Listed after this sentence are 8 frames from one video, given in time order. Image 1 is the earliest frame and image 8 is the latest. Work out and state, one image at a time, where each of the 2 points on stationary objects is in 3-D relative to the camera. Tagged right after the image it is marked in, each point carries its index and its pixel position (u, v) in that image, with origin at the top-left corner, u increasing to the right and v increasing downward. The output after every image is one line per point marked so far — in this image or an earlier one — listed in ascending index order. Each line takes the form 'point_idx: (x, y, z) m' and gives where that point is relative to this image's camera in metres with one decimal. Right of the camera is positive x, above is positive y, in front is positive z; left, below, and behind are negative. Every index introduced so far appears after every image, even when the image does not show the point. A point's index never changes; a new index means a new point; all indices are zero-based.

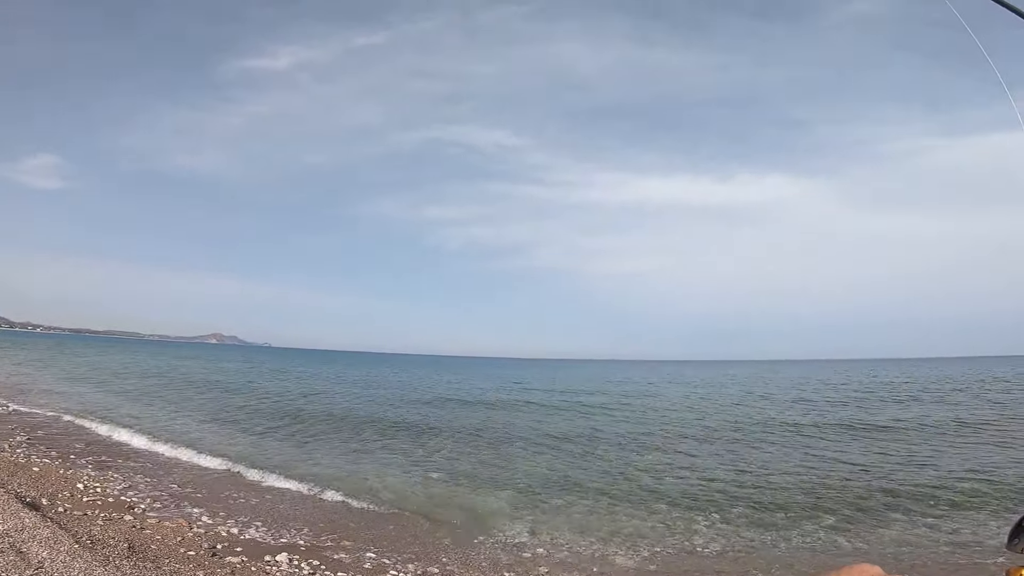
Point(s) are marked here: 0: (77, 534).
0: (-9.6, -5.3, +11.7) m
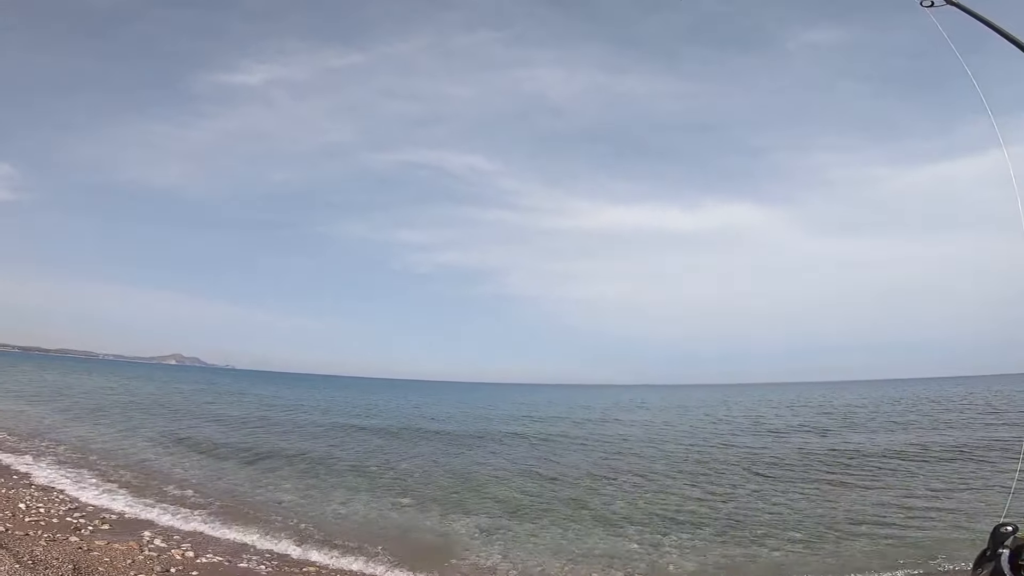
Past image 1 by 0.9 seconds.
0: (-9.8, -5.3, +10.3) m
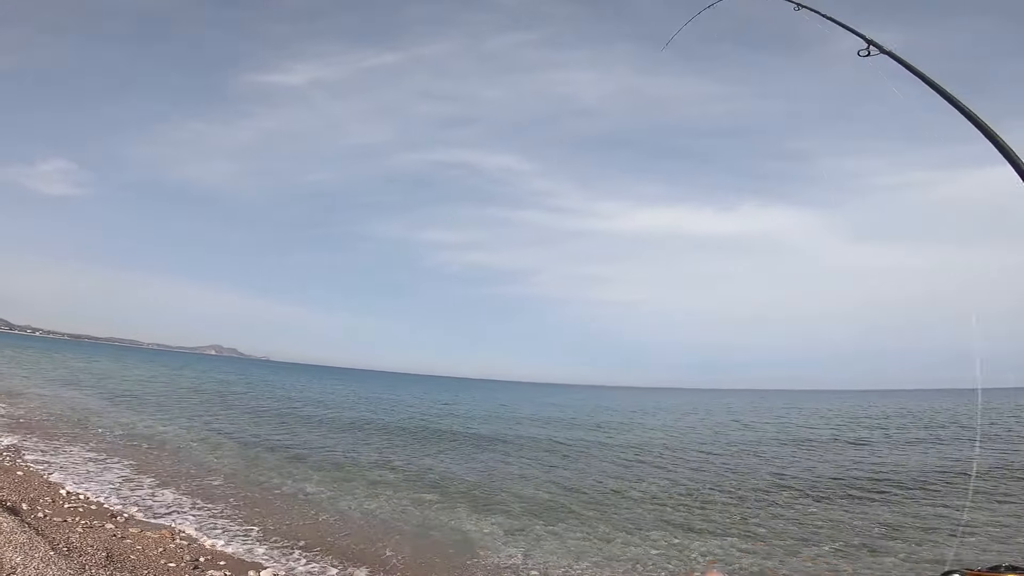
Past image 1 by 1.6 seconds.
0: (-9.4, -5.2, +10.7) m
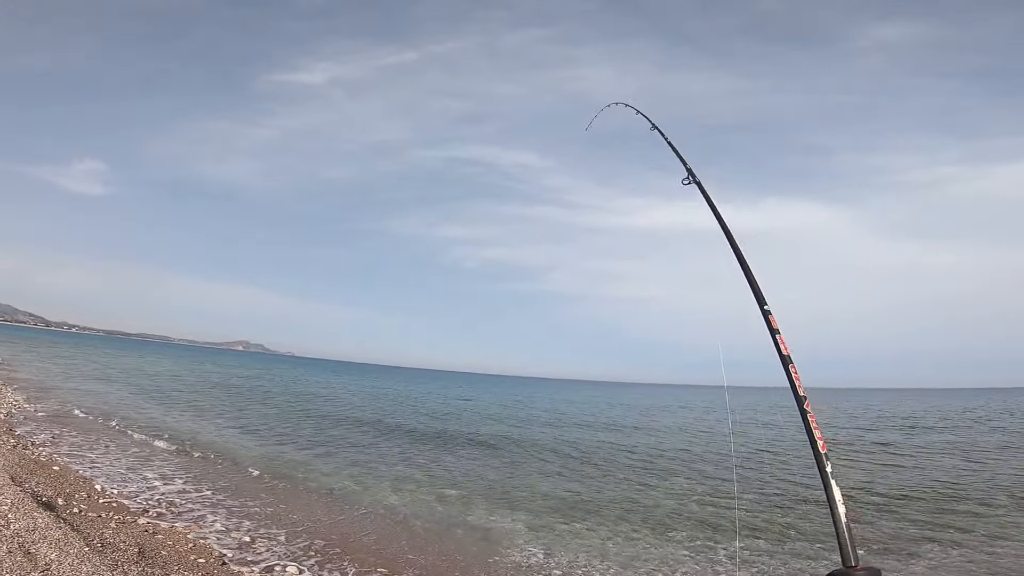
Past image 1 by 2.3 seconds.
0: (-8.9, -5.2, +11.0) m
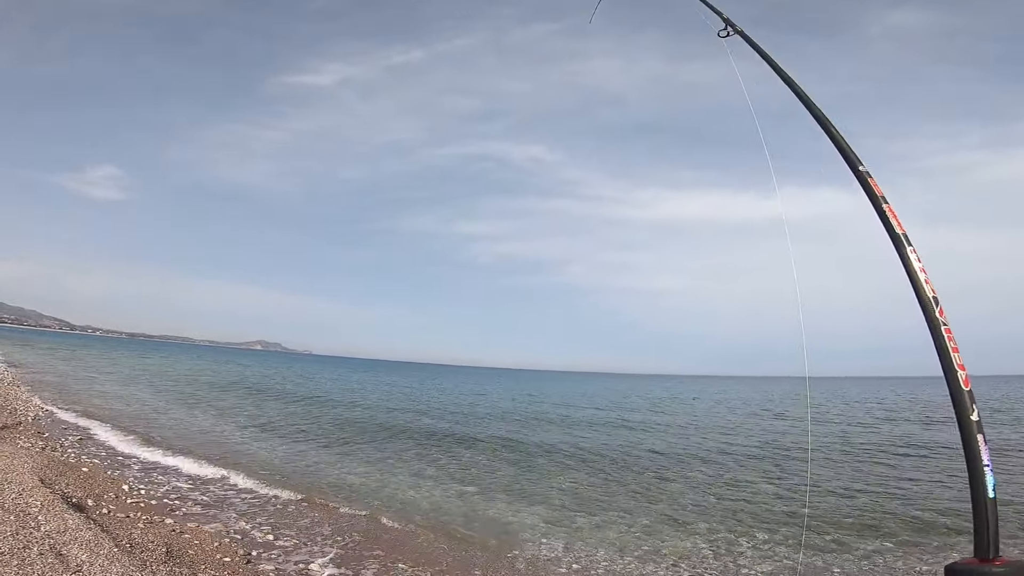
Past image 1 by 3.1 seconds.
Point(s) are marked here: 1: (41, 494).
0: (-8.4, -5.2, +11.1) m
1: (-11.5, -5.0, +12.8) m
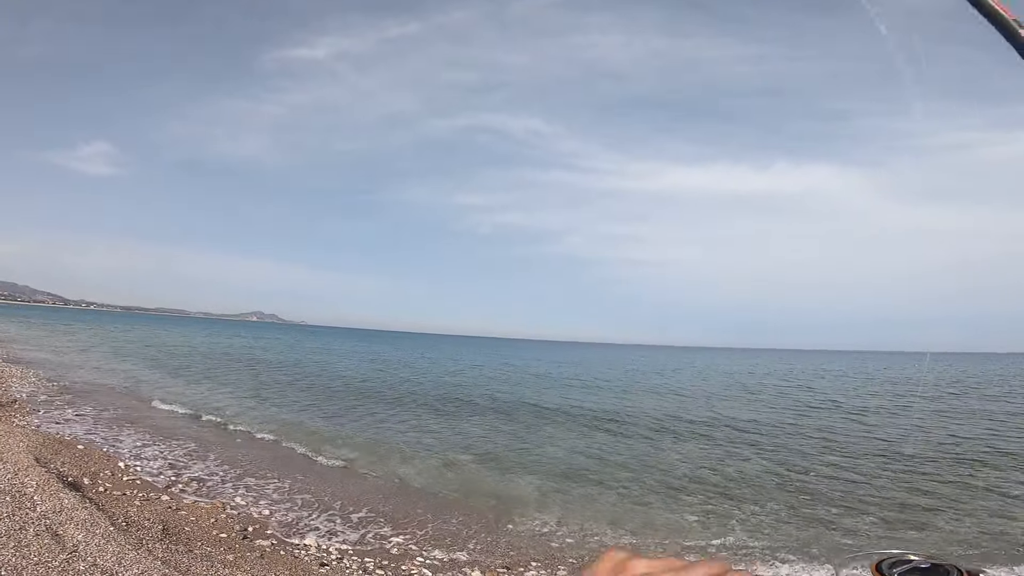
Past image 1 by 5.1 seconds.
0: (-7.8, -4.7, +10.3) m
1: (-10.9, -4.4, +11.9) m
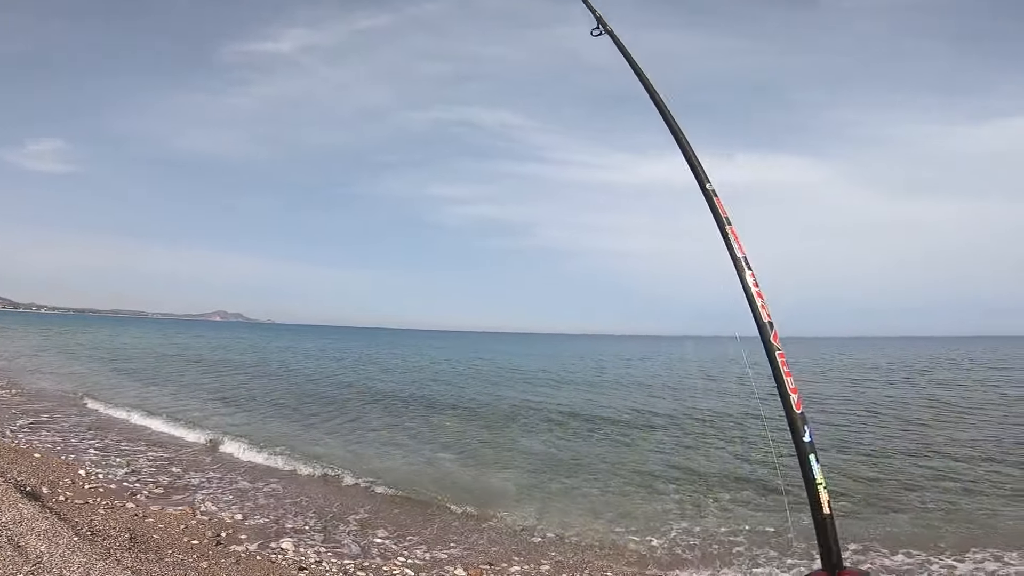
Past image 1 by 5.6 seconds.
0: (-8.2, -4.7, +10.0) m
1: (-11.4, -4.4, +11.4) m
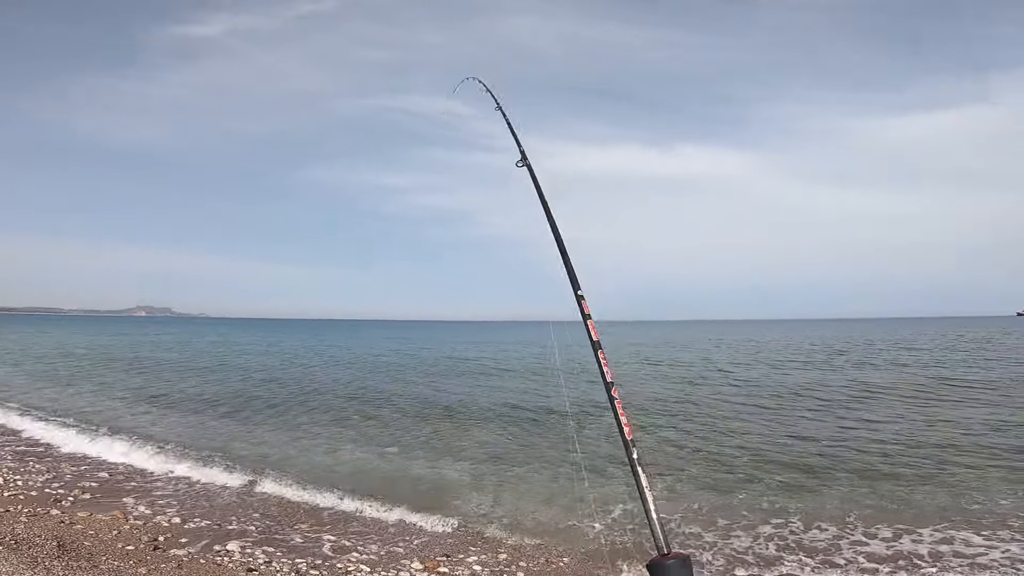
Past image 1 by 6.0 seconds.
0: (-7.1, -3.7, +7.6) m
1: (-10.4, -3.5, +8.7) m
